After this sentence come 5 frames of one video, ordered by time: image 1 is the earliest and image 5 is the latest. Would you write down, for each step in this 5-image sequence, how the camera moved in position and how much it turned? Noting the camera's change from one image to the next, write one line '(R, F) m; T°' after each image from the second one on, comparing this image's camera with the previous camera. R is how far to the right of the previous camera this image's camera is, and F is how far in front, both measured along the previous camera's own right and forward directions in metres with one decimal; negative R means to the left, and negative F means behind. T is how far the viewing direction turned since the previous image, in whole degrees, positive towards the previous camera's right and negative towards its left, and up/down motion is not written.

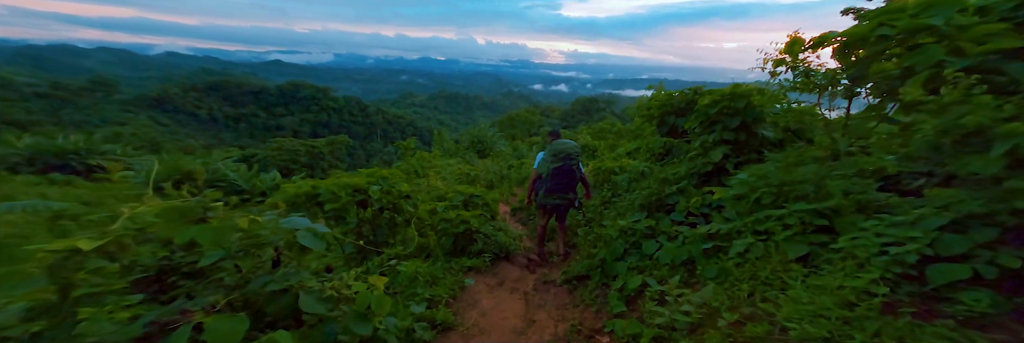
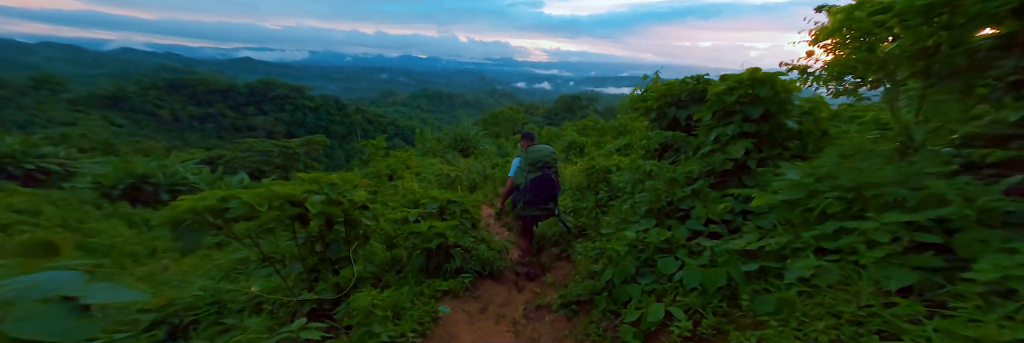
(0.0, +0.7) m; +3°
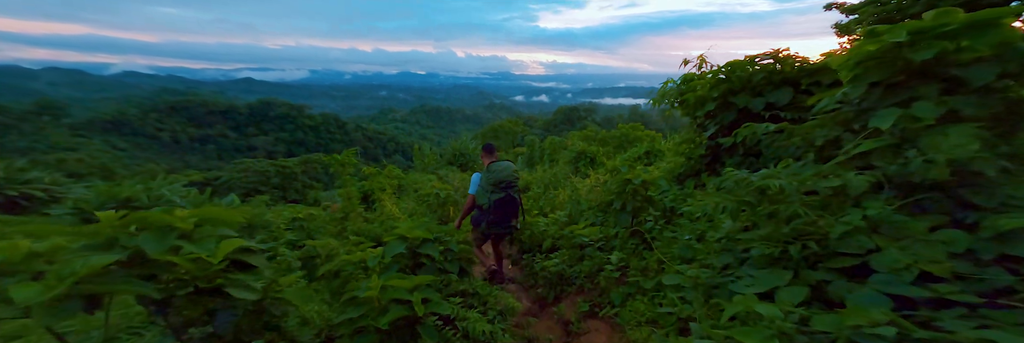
(-0.1, +1.5) m; 0°
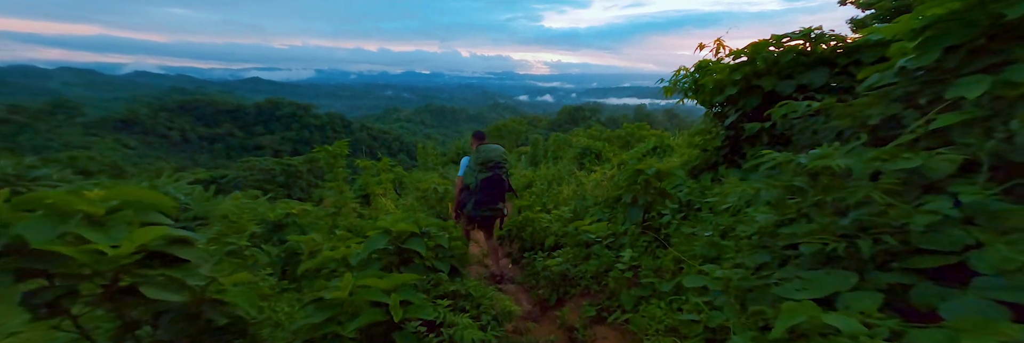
(0.0, +0.3) m; -1°
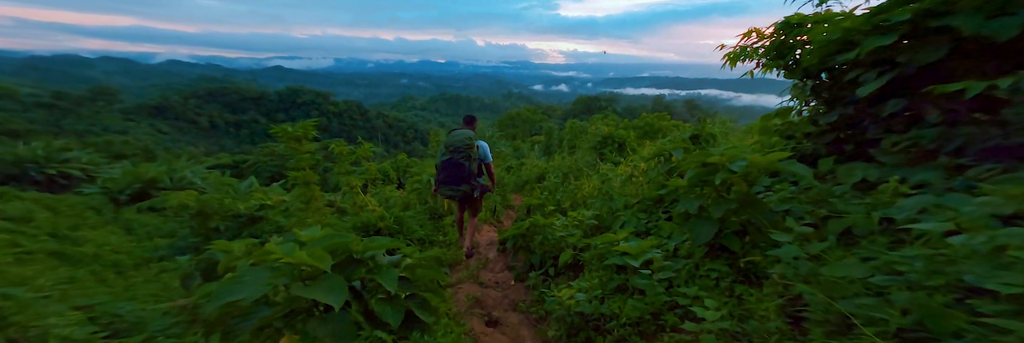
(+0.1, +1.2) m; -2°
